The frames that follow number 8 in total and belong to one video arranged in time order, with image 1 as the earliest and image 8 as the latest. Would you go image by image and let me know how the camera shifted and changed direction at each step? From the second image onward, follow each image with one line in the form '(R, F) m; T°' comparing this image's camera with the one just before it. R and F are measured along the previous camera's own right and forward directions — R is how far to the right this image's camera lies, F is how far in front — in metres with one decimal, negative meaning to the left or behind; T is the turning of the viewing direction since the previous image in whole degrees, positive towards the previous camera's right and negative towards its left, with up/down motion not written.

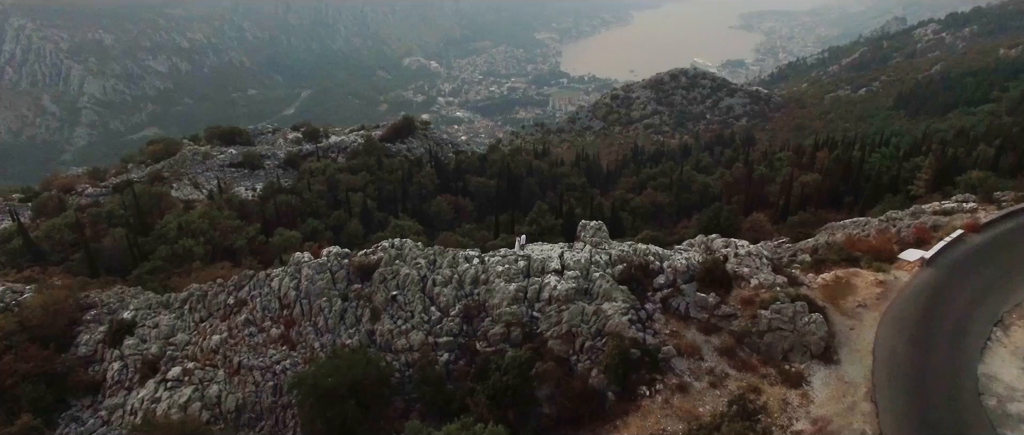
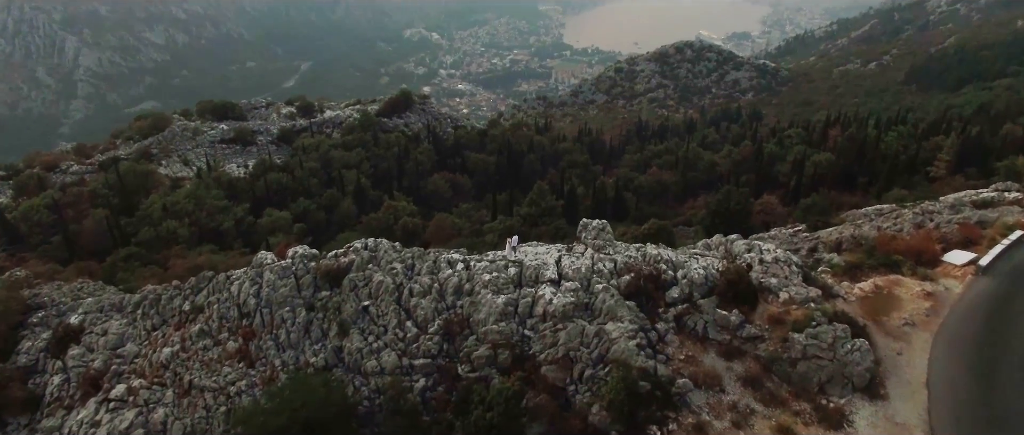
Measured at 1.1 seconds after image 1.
(+0.3, +2.5) m; 0°
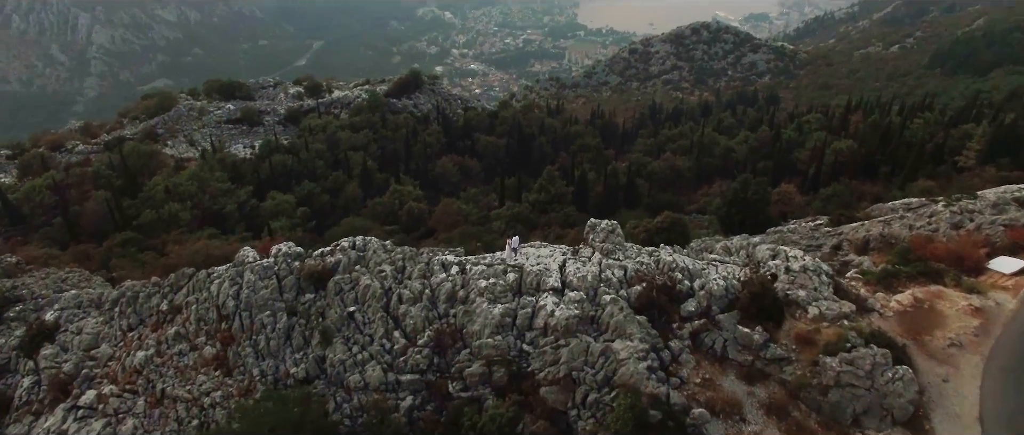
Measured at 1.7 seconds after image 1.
(+0.3, +1.4) m; -1°
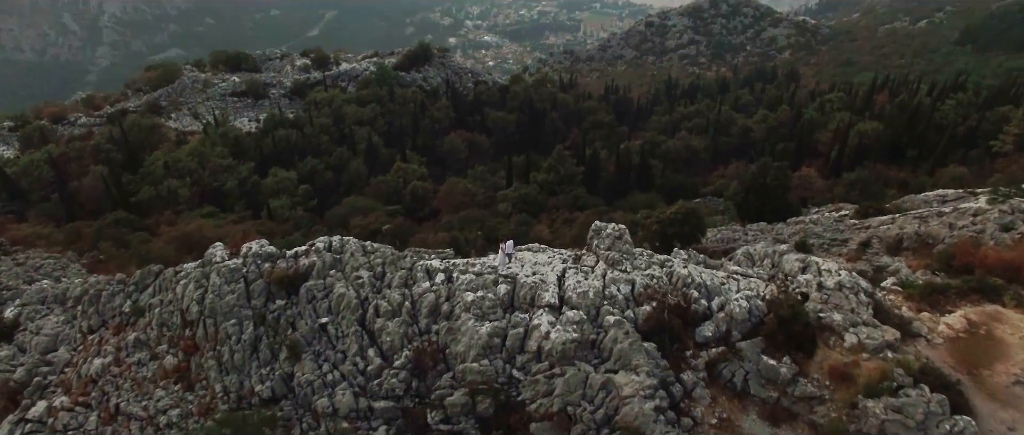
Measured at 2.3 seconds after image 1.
(+0.4, +1.7) m; -1°
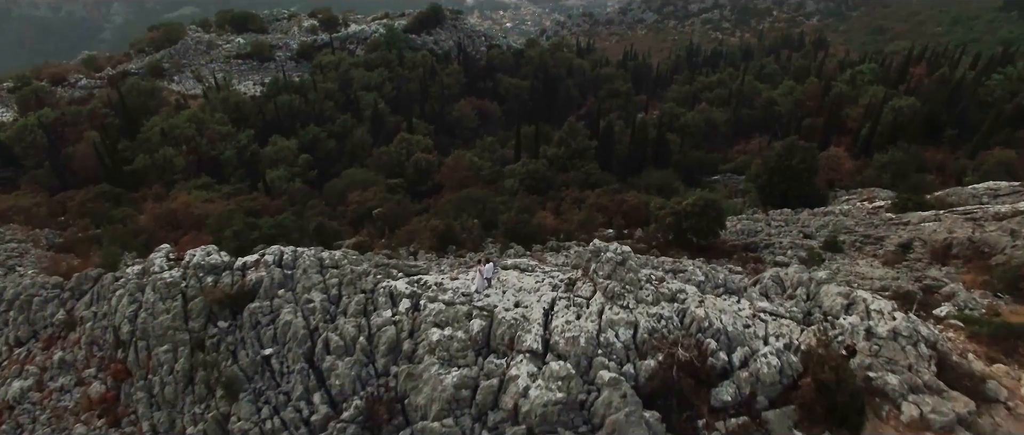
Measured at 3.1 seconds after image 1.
(+0.6, +2.3) m; -1°
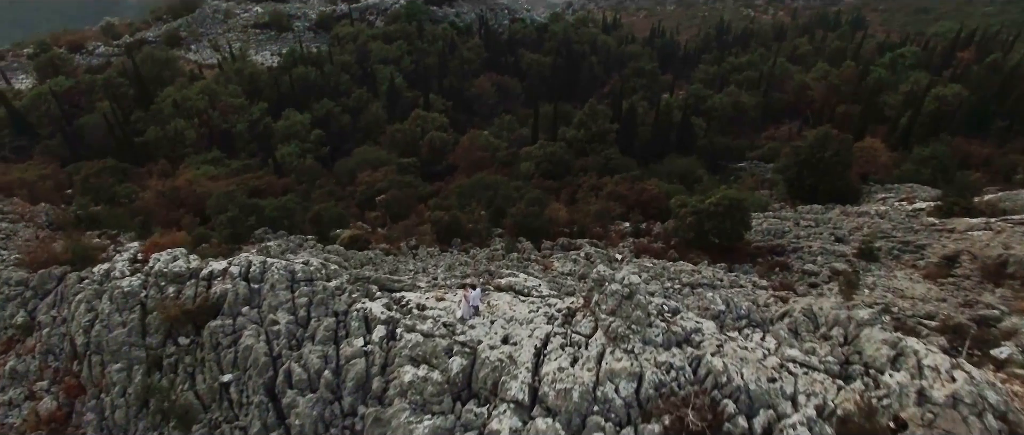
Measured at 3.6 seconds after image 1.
(+0.4, +1.4) m; -2°
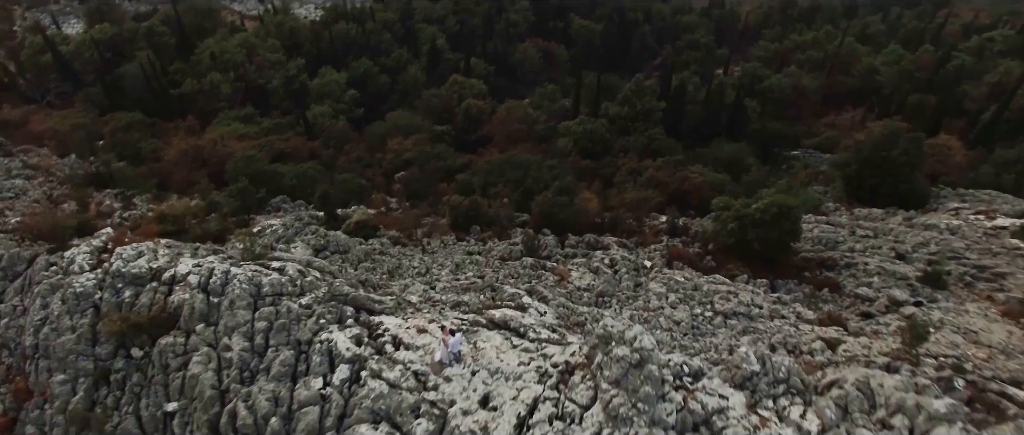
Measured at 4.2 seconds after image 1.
(+0.6, +1.7) m; -4°
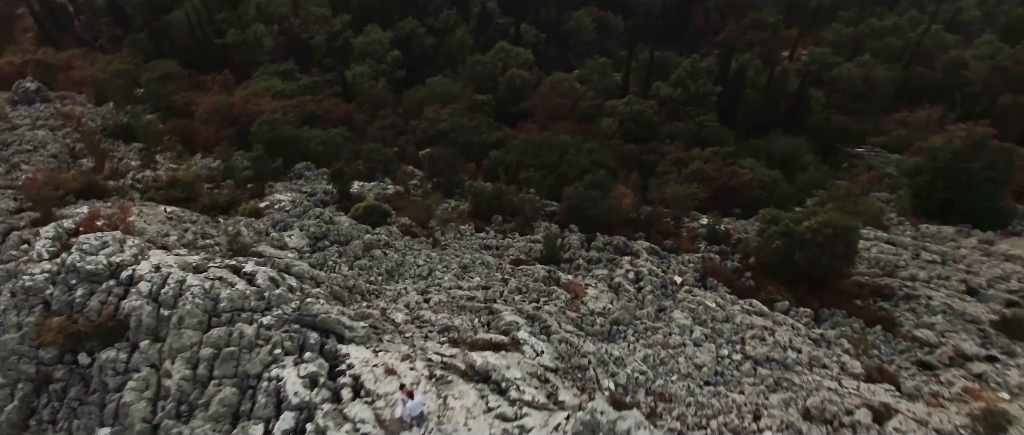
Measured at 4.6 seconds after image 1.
(+0.6, +1.5) m; -4°
